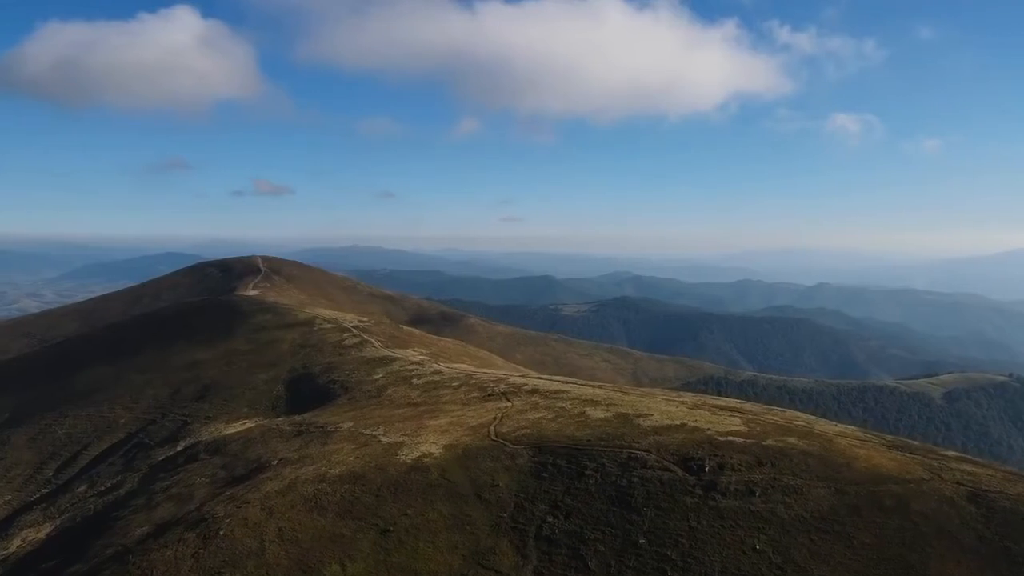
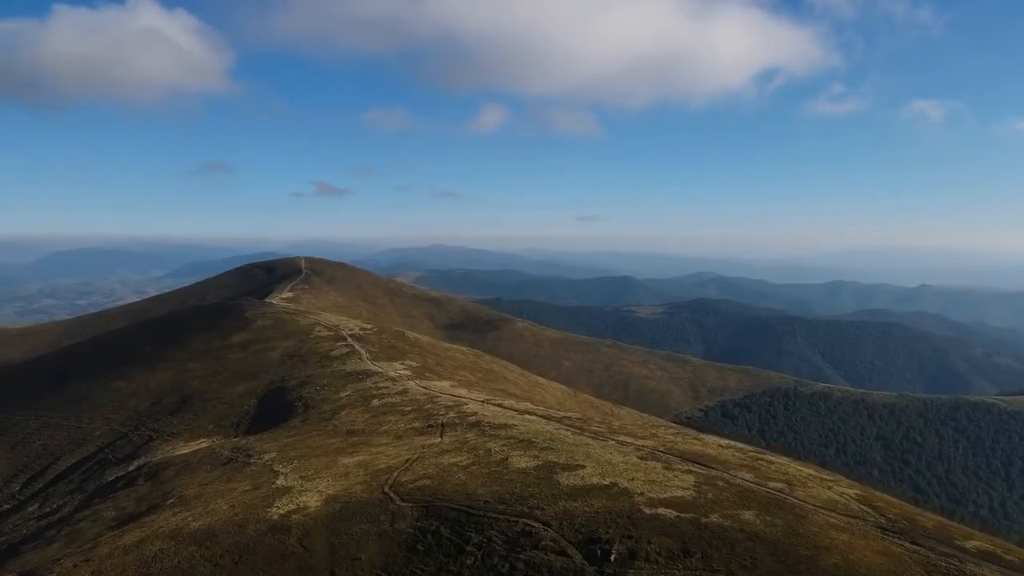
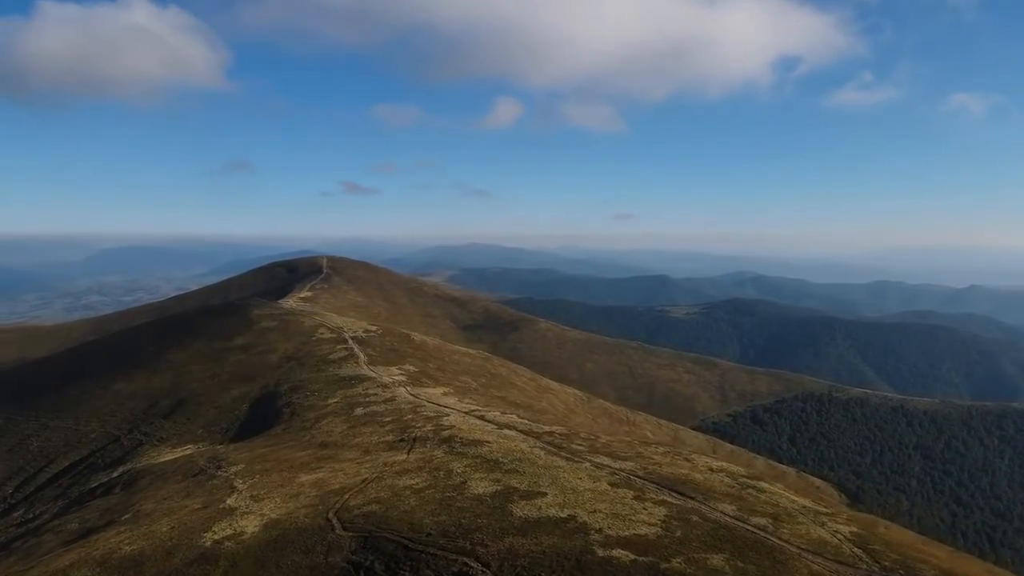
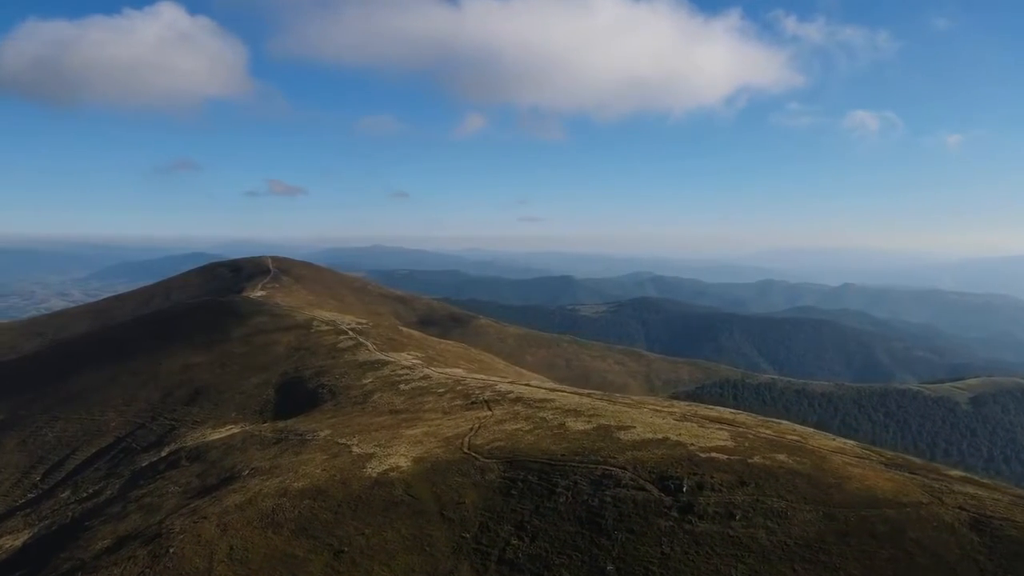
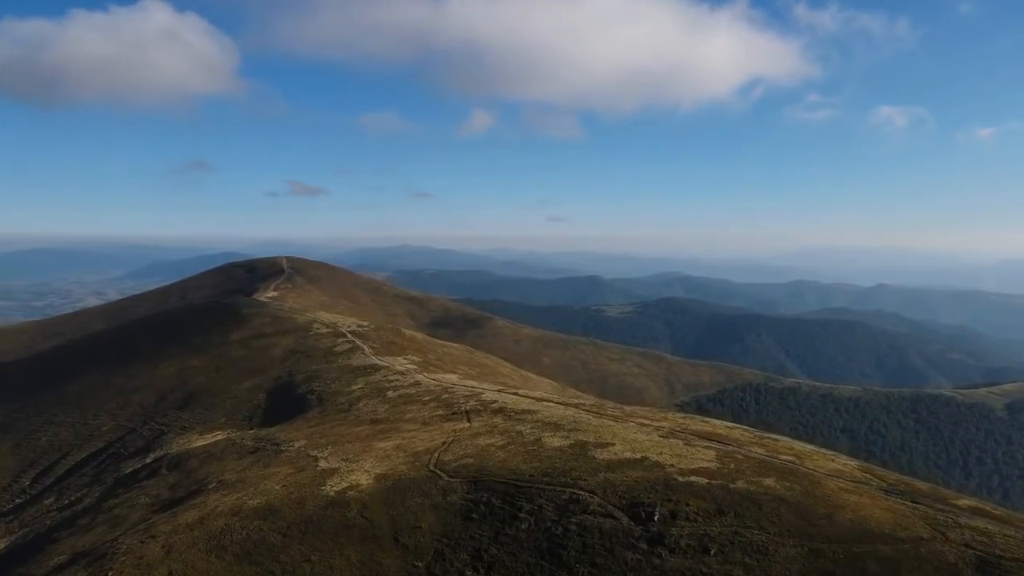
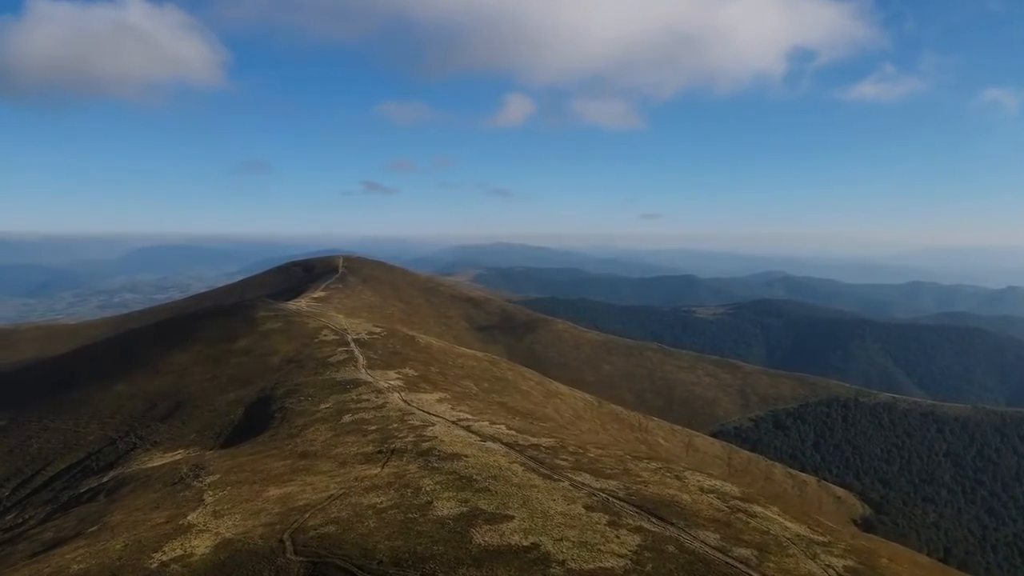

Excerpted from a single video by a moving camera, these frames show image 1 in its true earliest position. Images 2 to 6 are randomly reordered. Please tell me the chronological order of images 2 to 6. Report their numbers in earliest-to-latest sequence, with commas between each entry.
4, 5, 2, 3, 6
